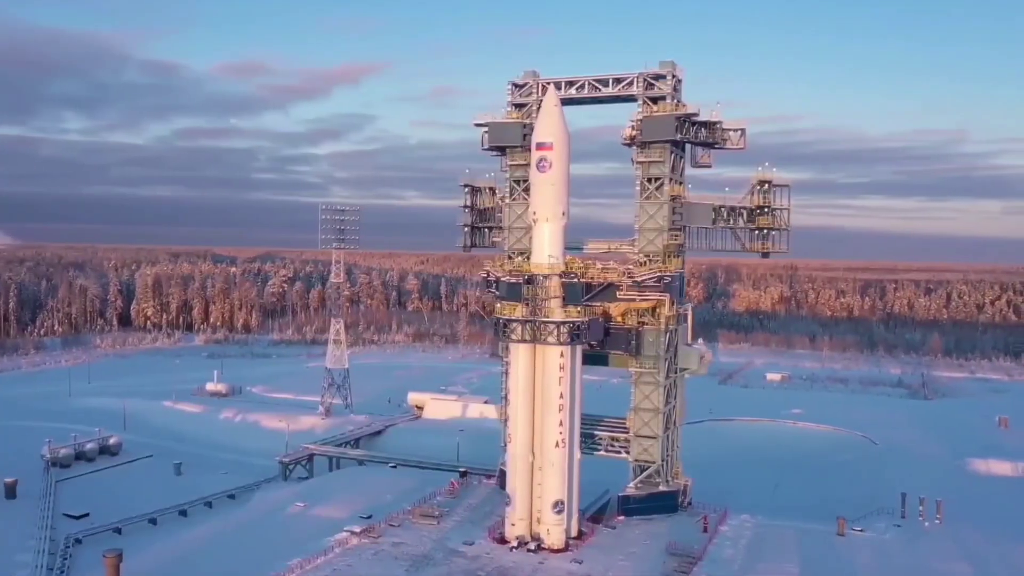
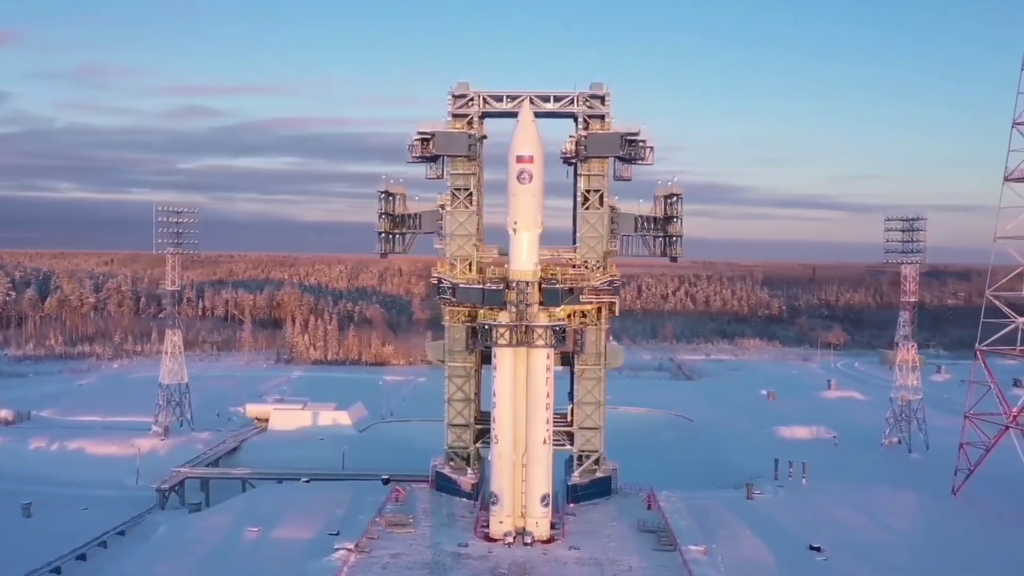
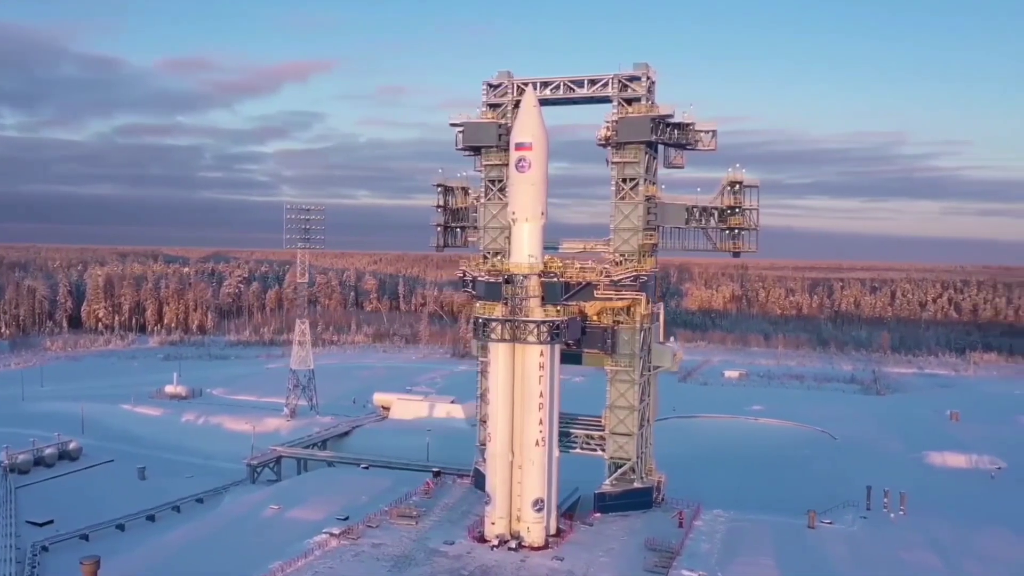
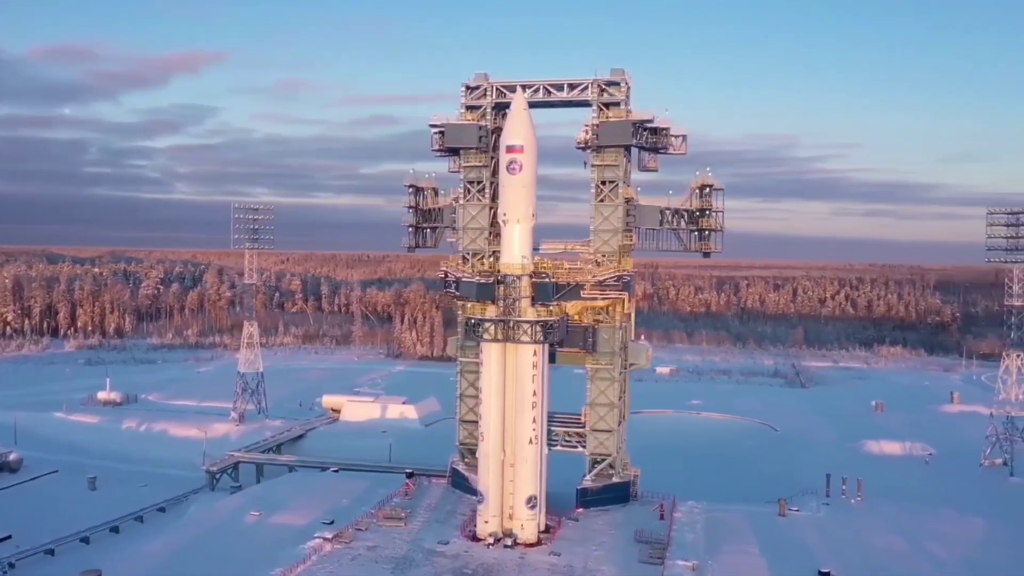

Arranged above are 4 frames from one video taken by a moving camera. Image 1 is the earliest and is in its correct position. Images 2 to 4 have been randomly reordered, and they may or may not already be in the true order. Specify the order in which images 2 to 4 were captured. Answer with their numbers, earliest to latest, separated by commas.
3, 4, 2
